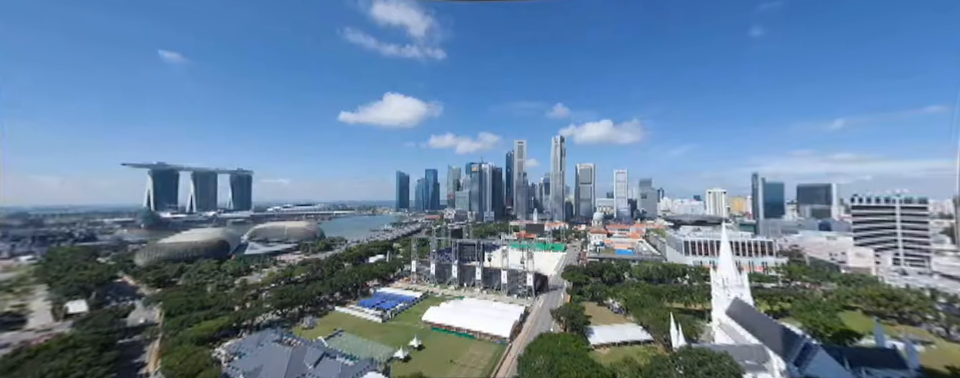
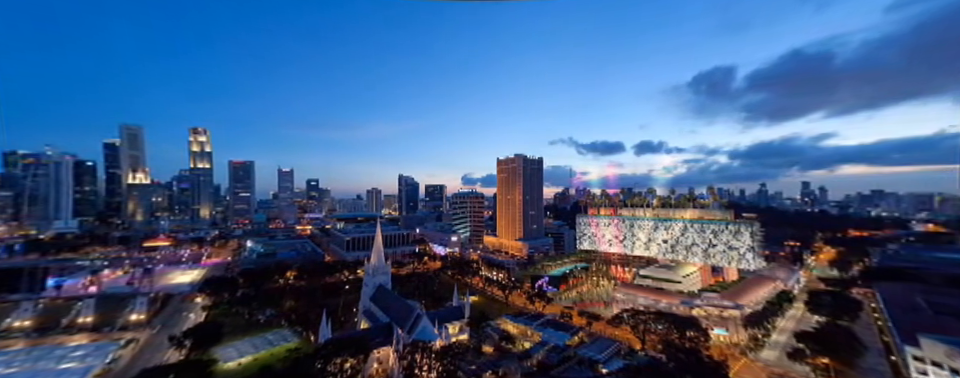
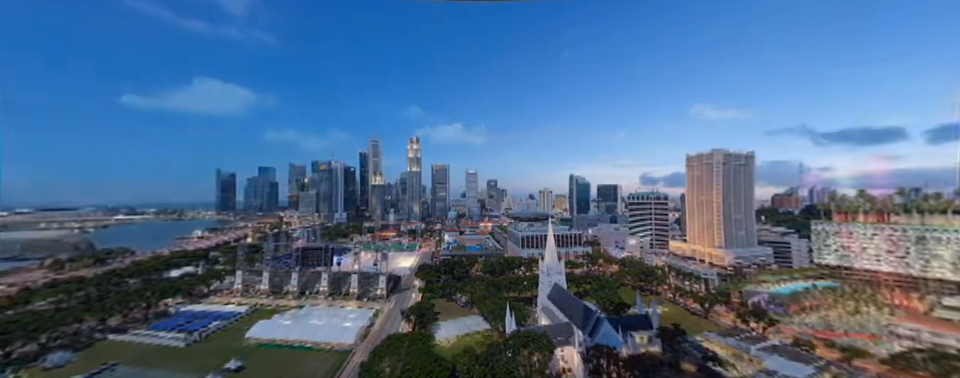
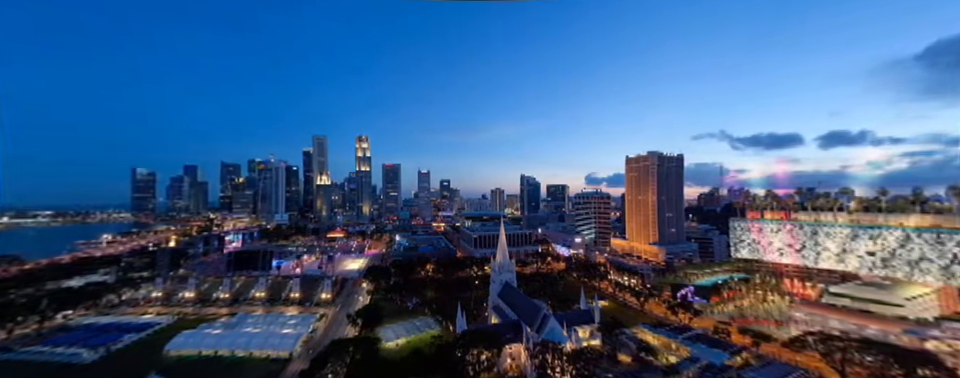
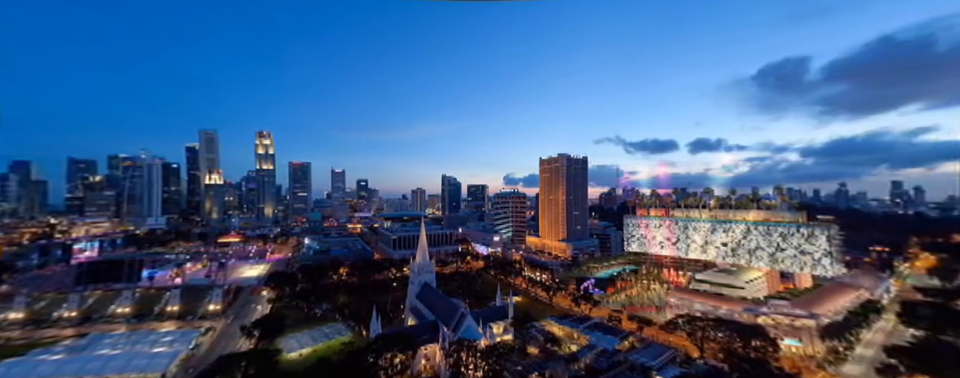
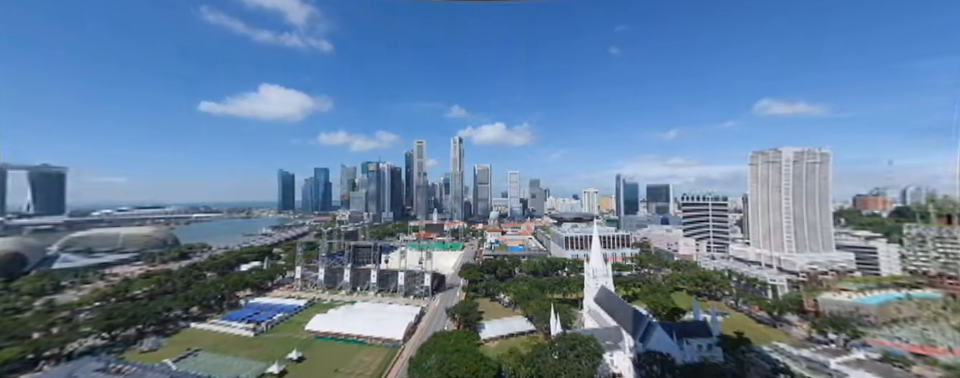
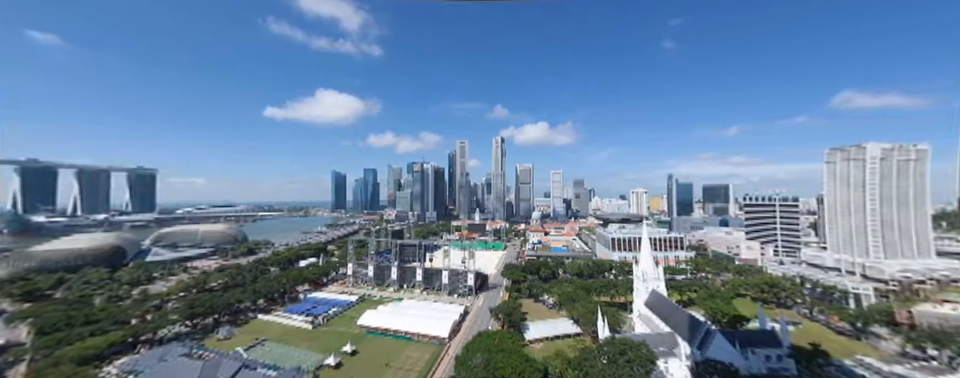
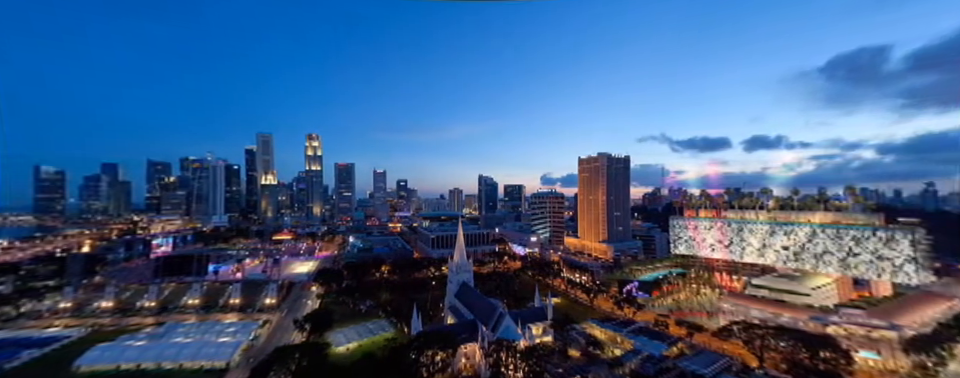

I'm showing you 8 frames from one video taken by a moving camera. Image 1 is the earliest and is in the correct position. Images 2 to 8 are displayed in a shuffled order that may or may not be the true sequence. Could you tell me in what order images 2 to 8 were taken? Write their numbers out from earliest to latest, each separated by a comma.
7, 6, 3, 4, 8, 5, 2
